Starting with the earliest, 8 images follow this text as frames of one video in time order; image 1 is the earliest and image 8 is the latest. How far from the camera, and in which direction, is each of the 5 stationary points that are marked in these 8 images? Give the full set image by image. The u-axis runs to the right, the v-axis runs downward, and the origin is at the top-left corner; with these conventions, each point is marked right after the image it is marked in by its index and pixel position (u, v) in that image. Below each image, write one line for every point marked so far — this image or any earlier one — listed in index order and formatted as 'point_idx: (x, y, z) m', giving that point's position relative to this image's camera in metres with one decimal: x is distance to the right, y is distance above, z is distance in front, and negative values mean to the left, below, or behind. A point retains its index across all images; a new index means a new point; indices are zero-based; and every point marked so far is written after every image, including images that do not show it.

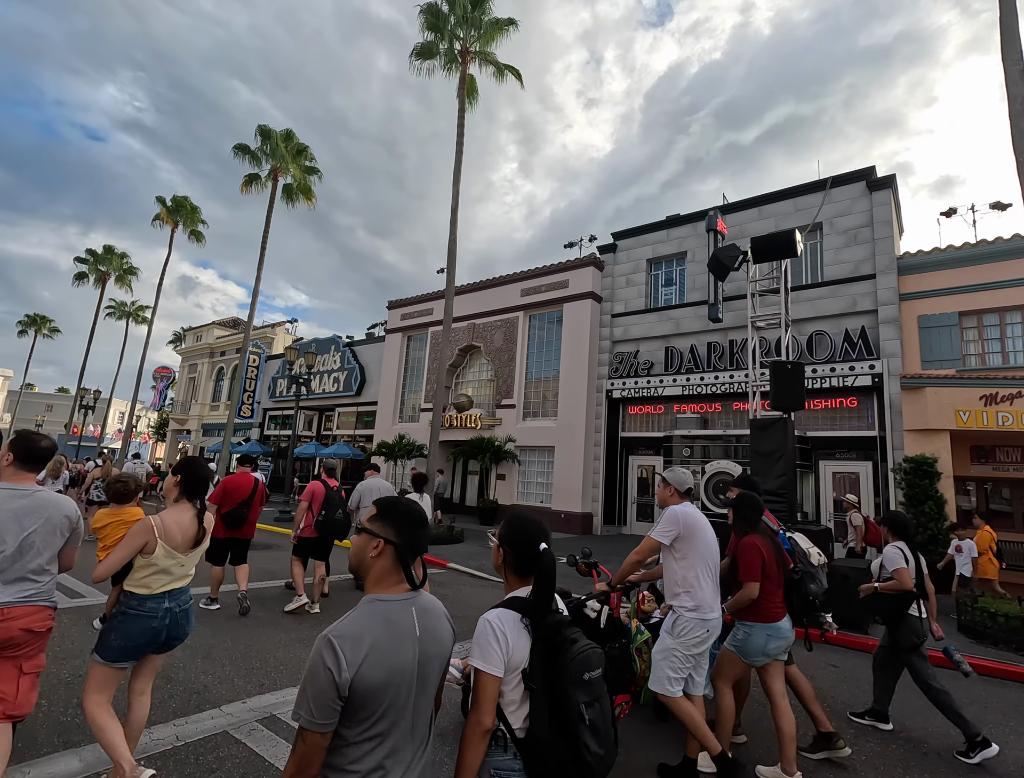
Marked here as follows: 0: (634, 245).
0: (+3.8, +4.5, +16.7) m
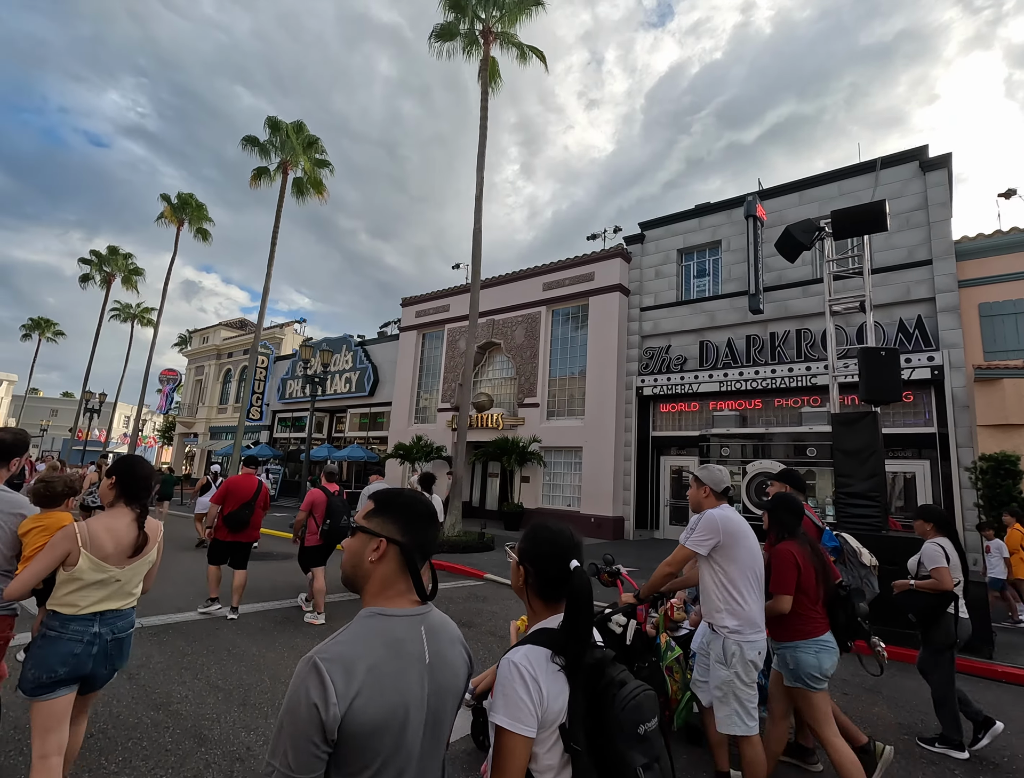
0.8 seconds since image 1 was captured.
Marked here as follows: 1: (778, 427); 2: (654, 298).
0: (+4.5, +4.6, +15.9) m
1: (+6.5, -0.9, +13.1) m
2: (+4.1, +2.6, +15.7) m
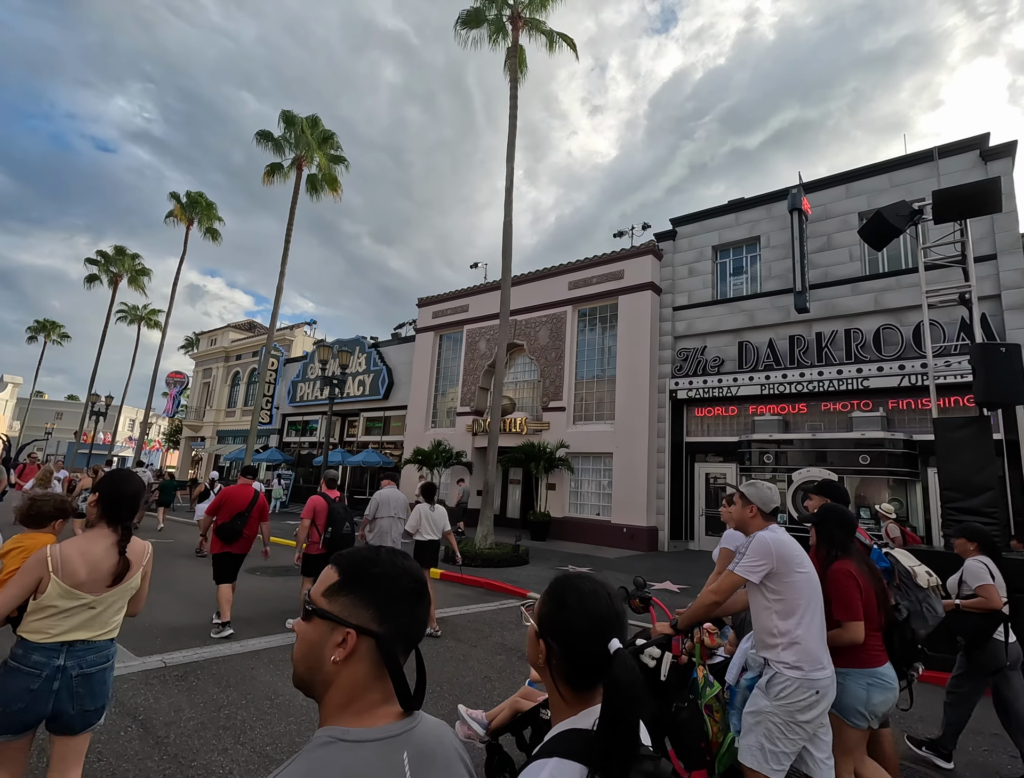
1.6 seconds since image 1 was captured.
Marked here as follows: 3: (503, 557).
0: (+5.2, +4.5, +15.2) m
1: (+7.2, -1.0, +12.4) m
2: (+4.8, +2.5, +15.0) m
3: (-0.2, -3.2, +10.2) m
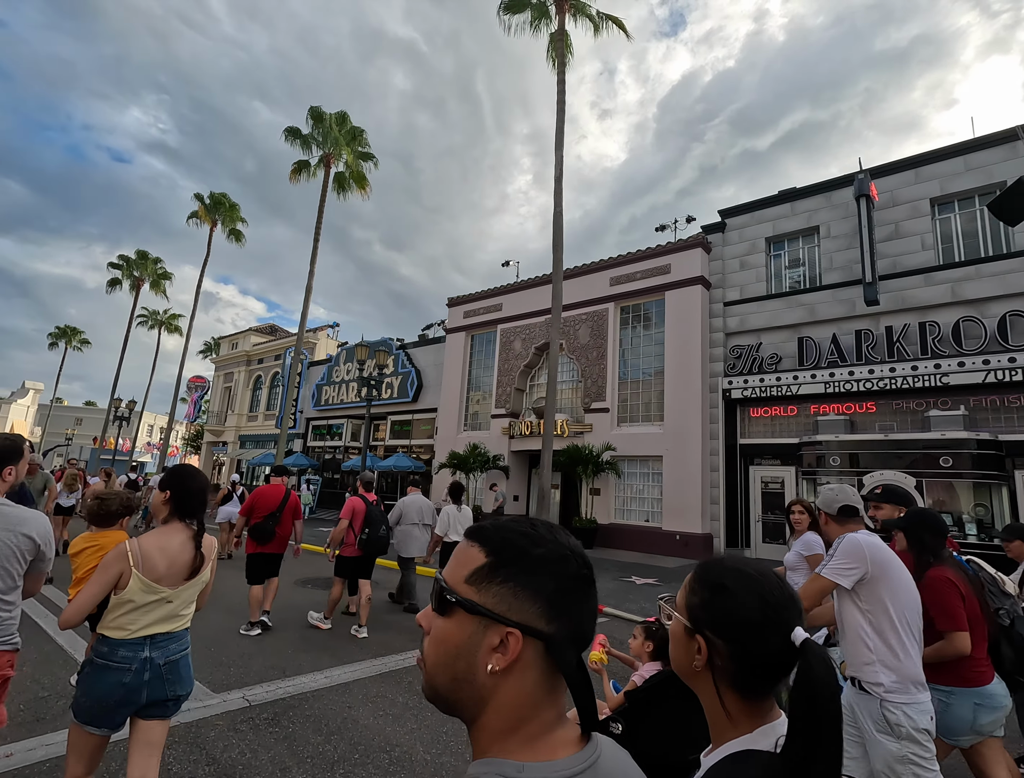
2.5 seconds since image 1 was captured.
0: (+6.3, +4.5, +14.5) m
1: (+8.3, -0.9, +11.6) m
2: (+6.0, +2.5, +14.2) m
3: (+0.9, -3.2, +9.6) m
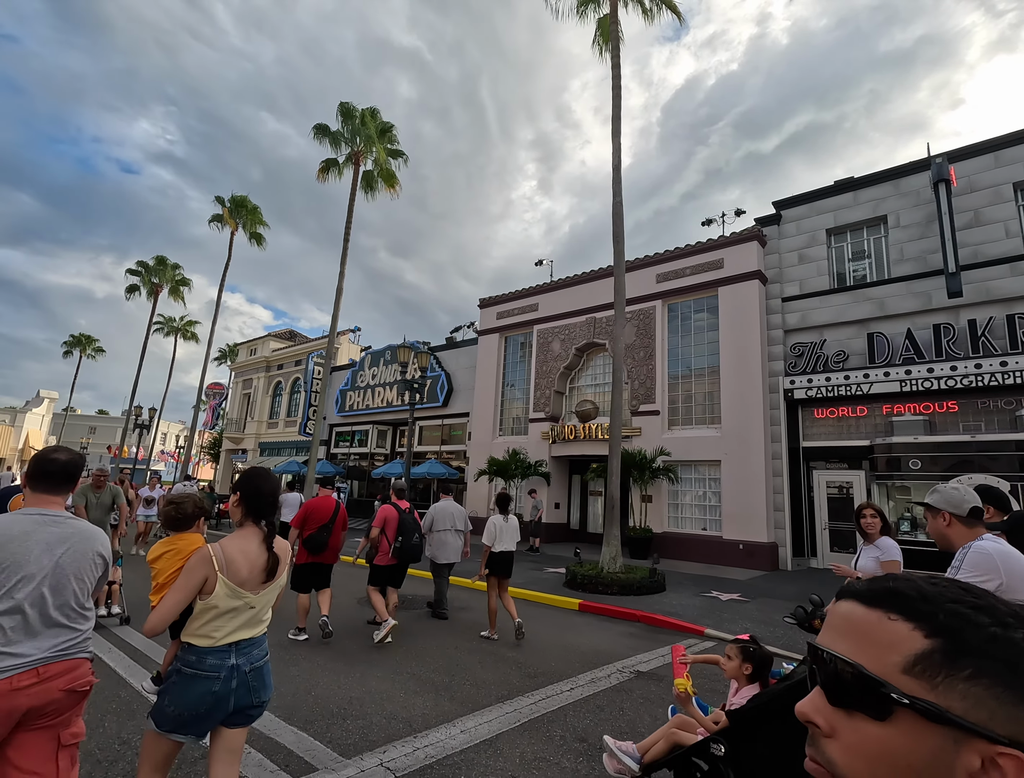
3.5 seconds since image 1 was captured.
0: (+7.5, +4.5, +13.8) m
1: (+9.5, -0.9, +10.8) m
2: (+7.2, +2.6, +13.5) m
3: (+2.1, -3.2, +8.8) m
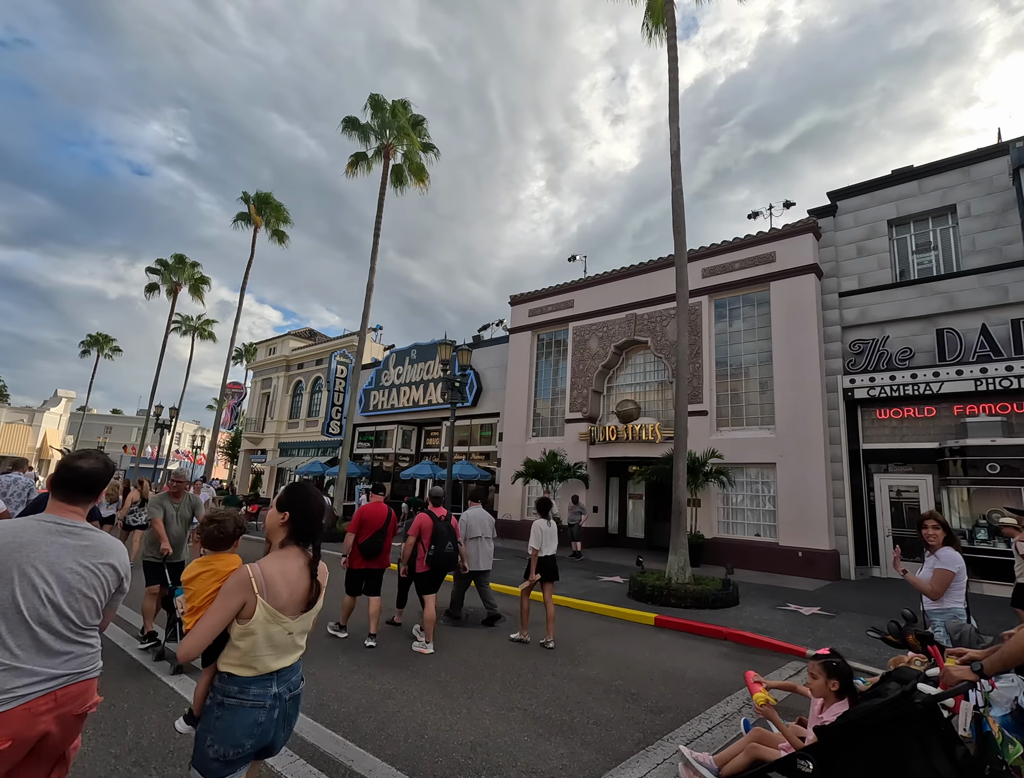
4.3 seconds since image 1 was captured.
0: (+8.6, +4.5, +13.1) m
1: (+10.5, -0.9, +10.1) m
2: (+8.2, +2.6, +12.8) m
3: (+3.1, -3.1, +8.2) m
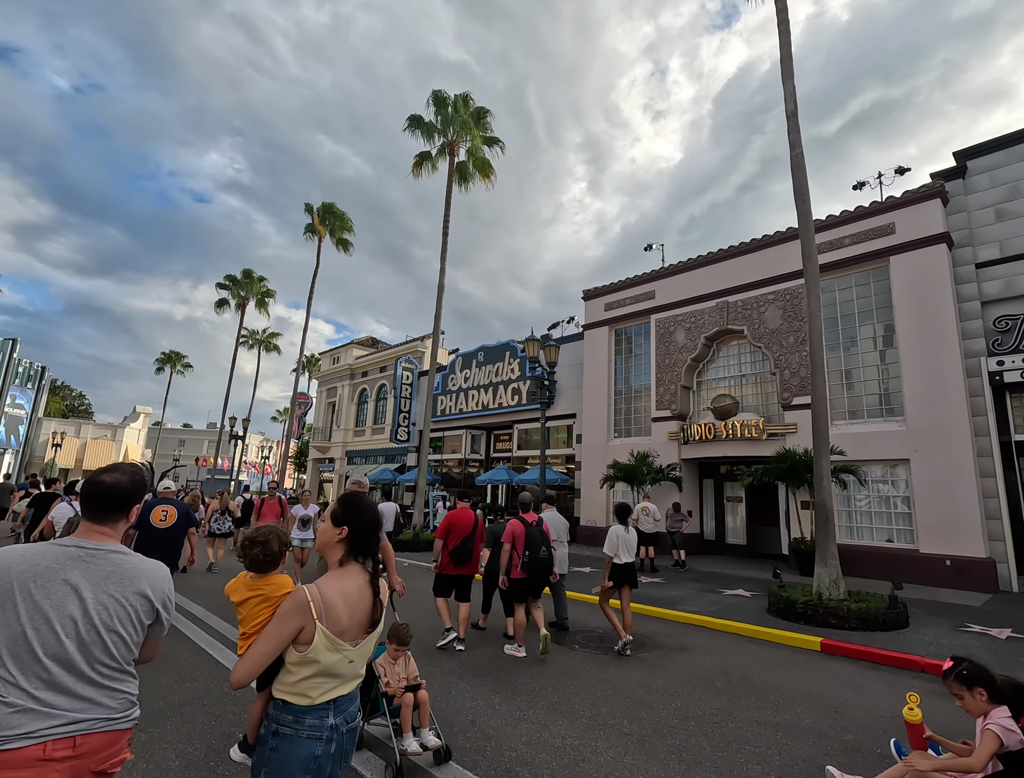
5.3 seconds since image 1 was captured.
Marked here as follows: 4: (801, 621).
0: (+10.4, +4.9, +11.5) m
1: (+12.3, -0.4, +8.2) m
2: (+10.1, +2.9, +11.2) m
3: (+4.8, -2.9, +7.0) m
4: (+3.9, -3.1, +7.3) m
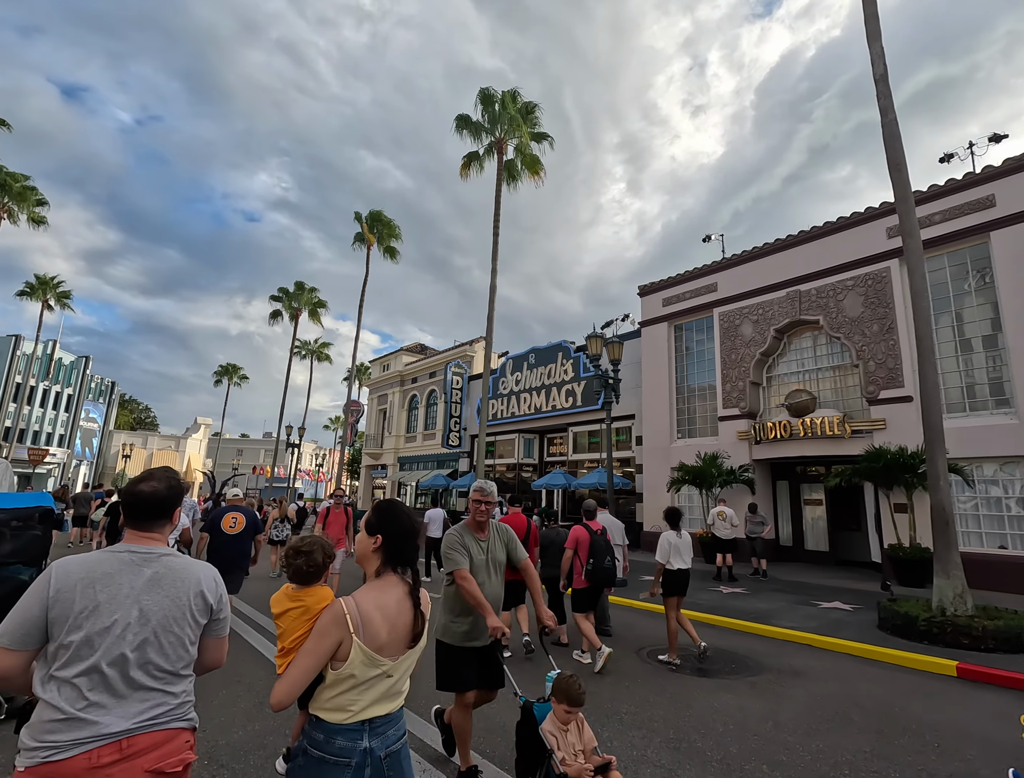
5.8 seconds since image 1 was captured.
0: (+11.5, +5.1, +10.2) m
1: (+13.2, -0.1, +6.8) m
2: (+11.3, +3.2, +9.9) m
3: (+5.7, -2.8, +6.1) m
4: (+4.9, -3.0, +6.4) m
